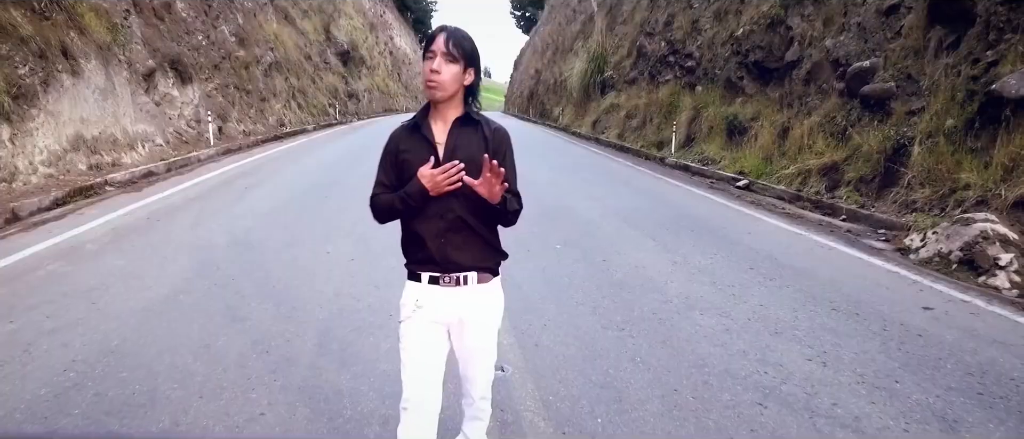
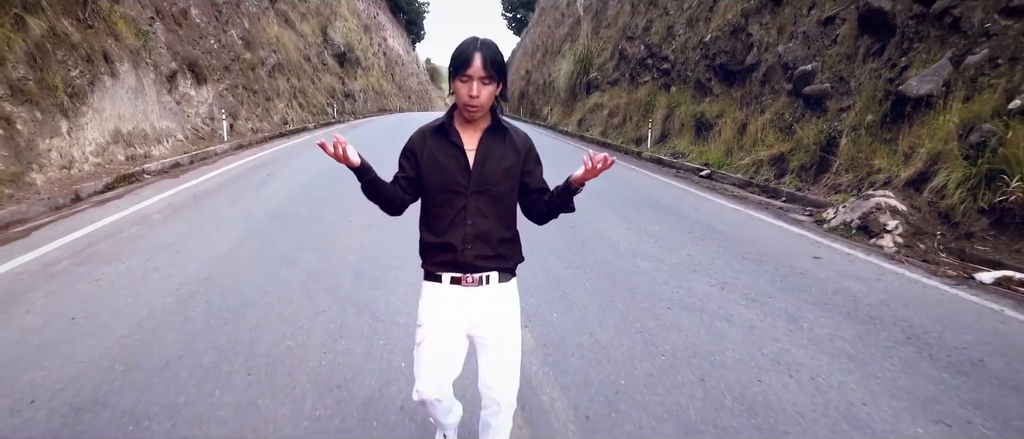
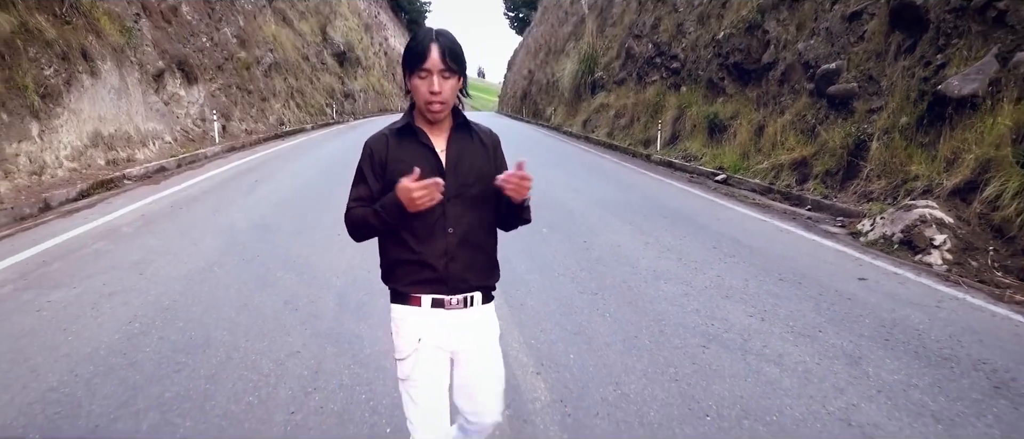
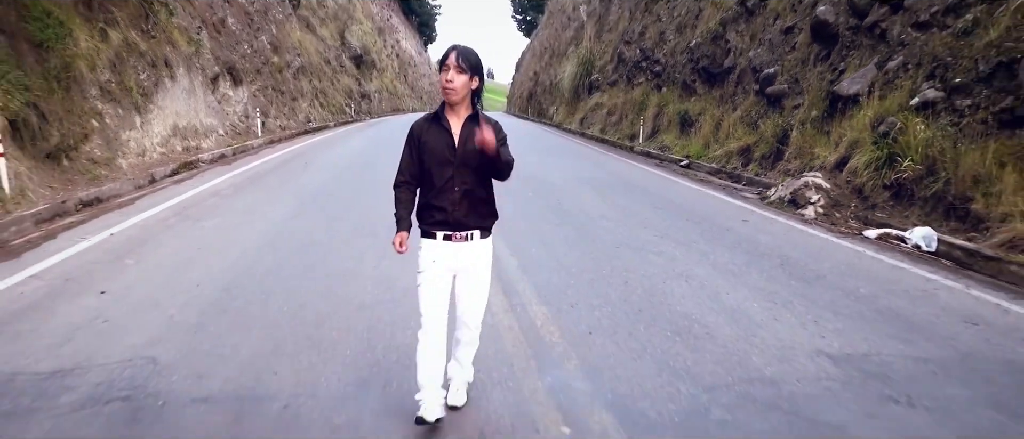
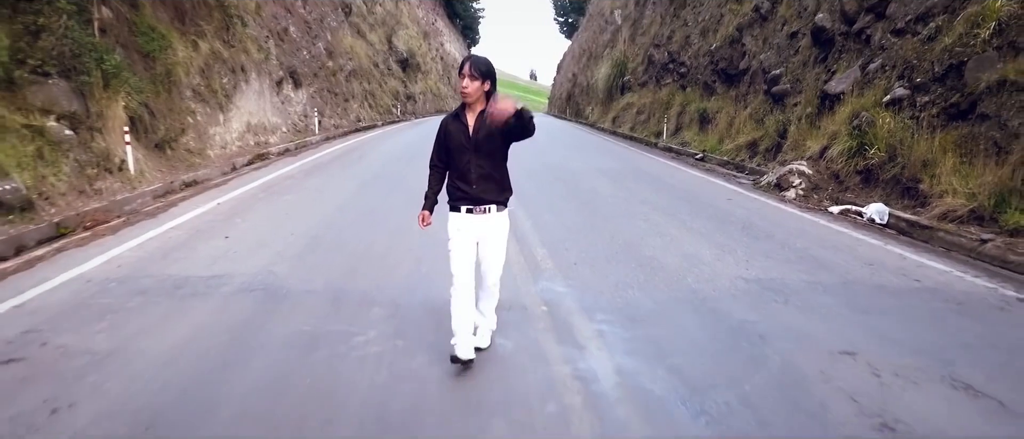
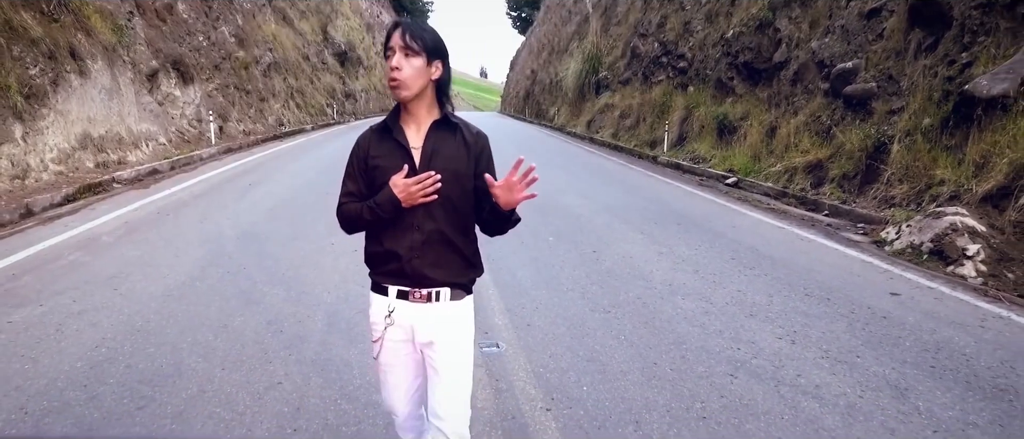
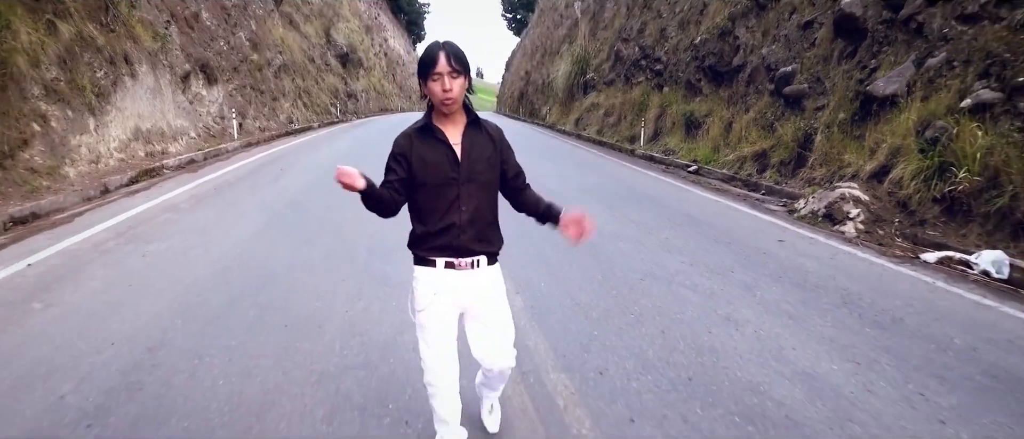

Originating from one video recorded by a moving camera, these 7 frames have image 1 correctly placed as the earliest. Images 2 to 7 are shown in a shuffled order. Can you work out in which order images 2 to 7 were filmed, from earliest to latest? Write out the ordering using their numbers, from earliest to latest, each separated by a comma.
6, 3, 2, 7, 4, 5
